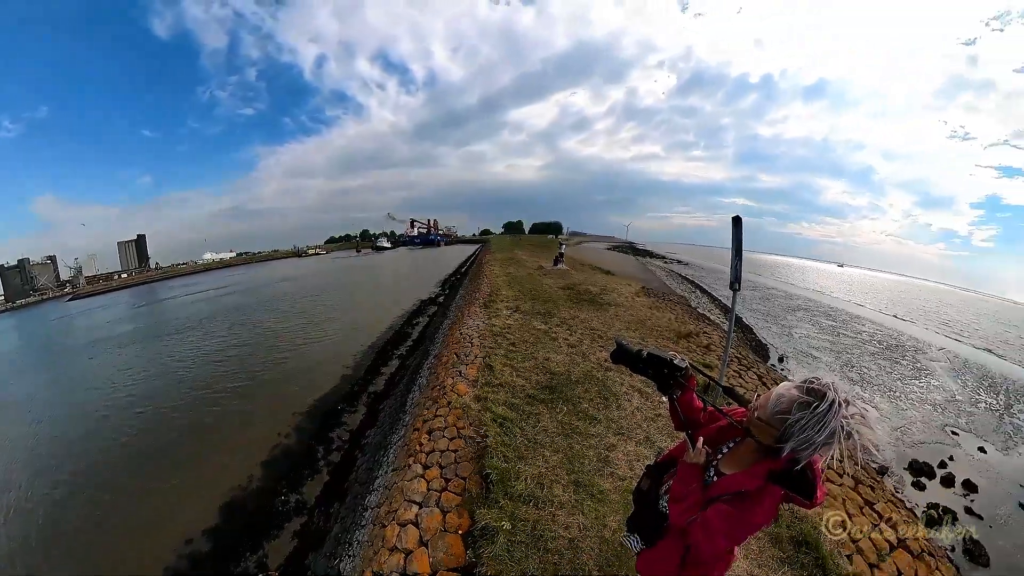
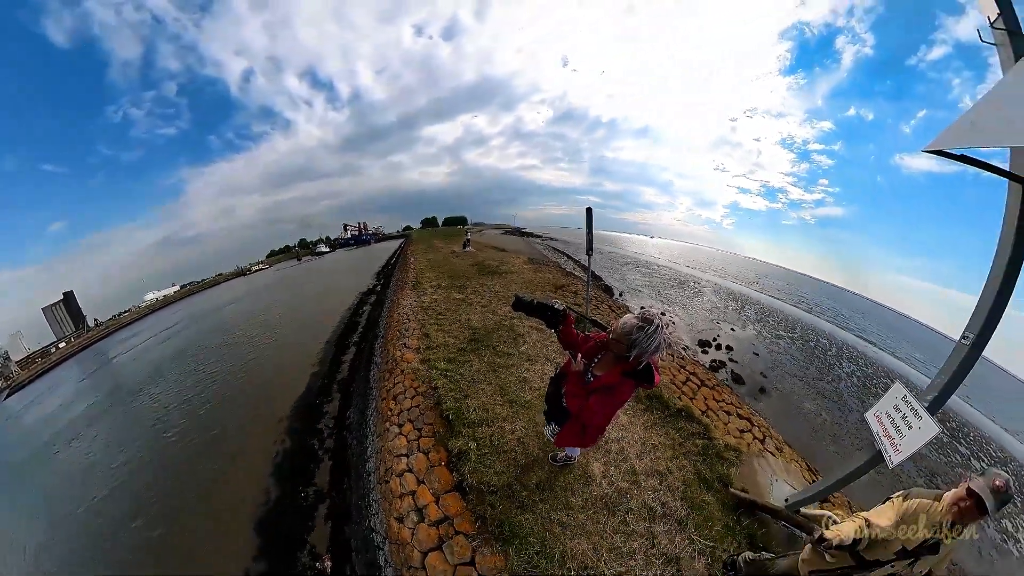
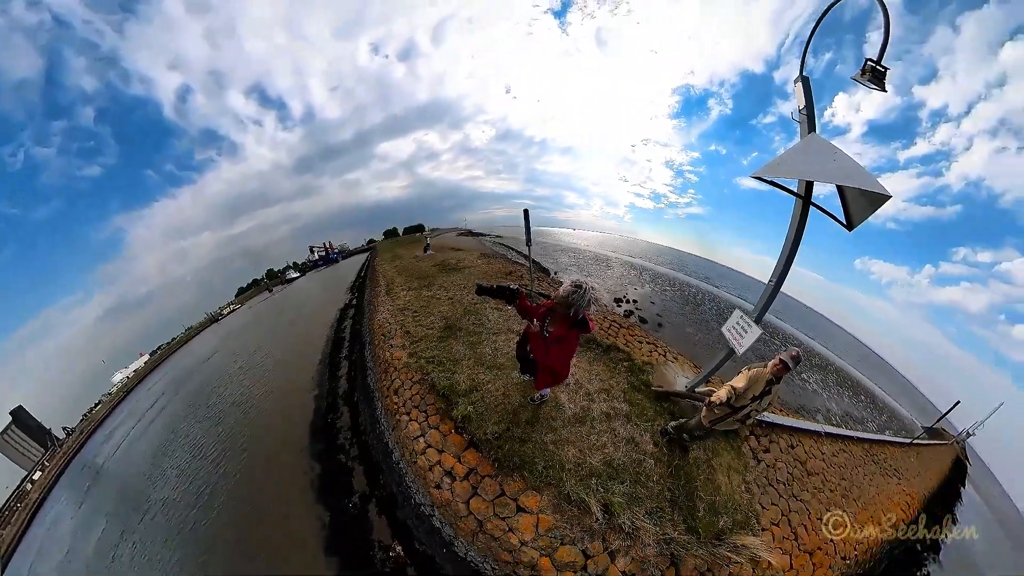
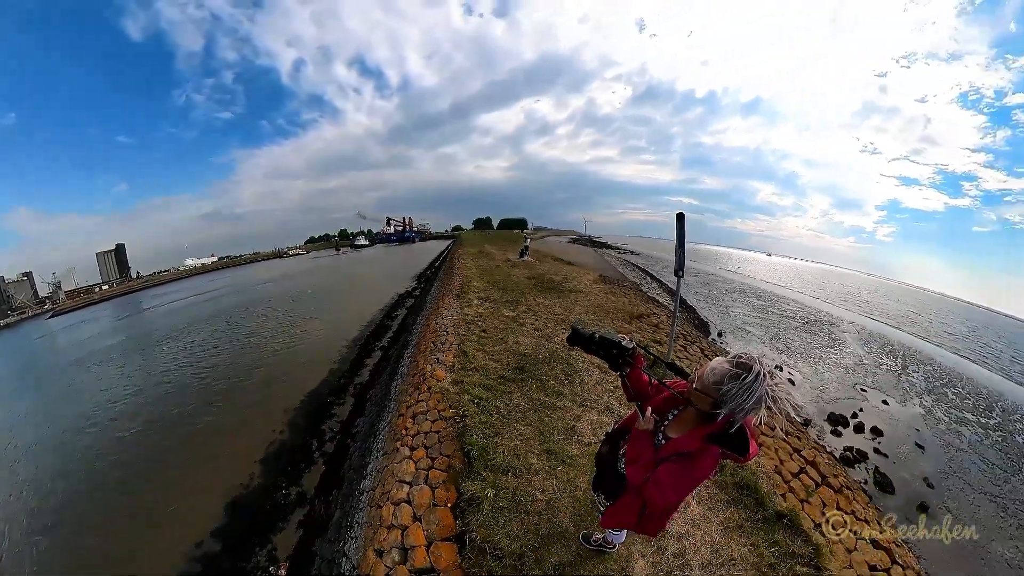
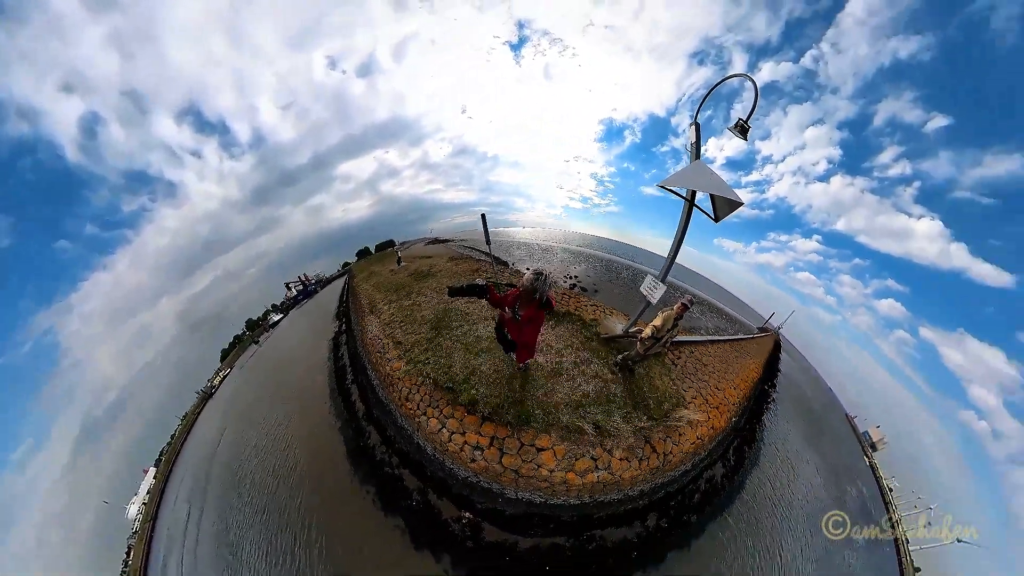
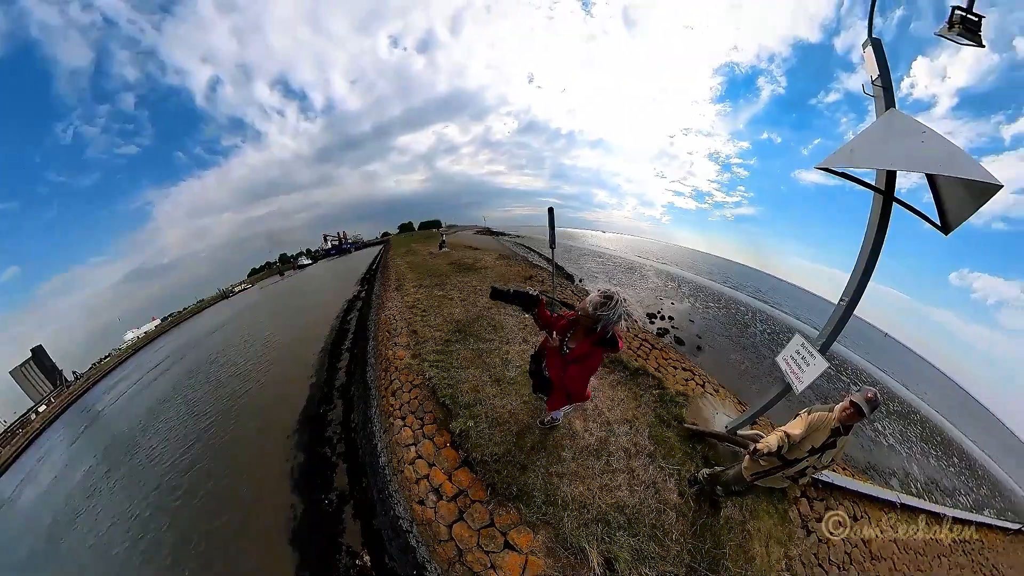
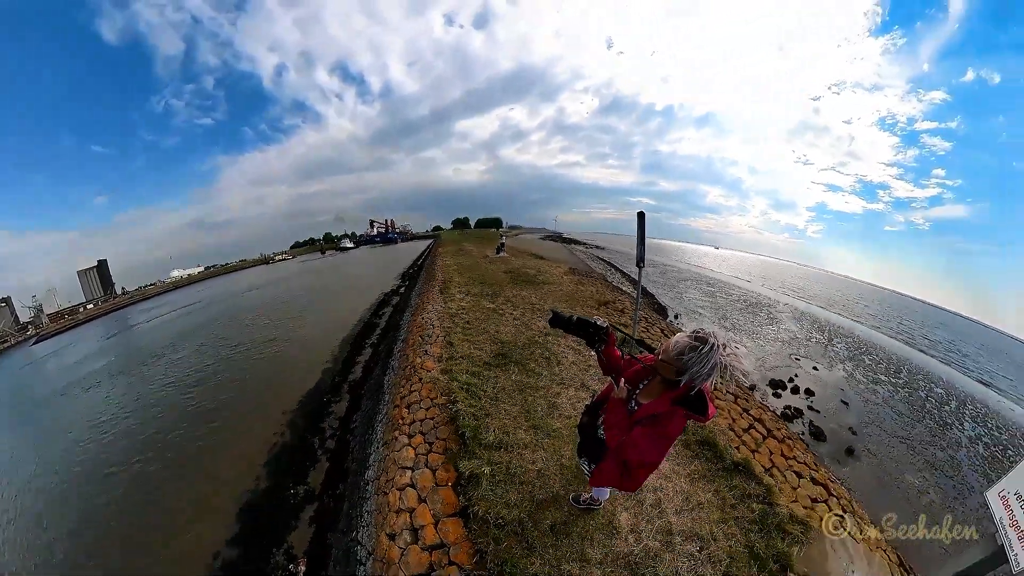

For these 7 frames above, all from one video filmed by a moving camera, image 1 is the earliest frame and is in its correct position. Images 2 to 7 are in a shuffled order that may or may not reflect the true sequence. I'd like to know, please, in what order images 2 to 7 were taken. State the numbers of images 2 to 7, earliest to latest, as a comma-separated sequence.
4, 7, 2, 6, 3, 5
